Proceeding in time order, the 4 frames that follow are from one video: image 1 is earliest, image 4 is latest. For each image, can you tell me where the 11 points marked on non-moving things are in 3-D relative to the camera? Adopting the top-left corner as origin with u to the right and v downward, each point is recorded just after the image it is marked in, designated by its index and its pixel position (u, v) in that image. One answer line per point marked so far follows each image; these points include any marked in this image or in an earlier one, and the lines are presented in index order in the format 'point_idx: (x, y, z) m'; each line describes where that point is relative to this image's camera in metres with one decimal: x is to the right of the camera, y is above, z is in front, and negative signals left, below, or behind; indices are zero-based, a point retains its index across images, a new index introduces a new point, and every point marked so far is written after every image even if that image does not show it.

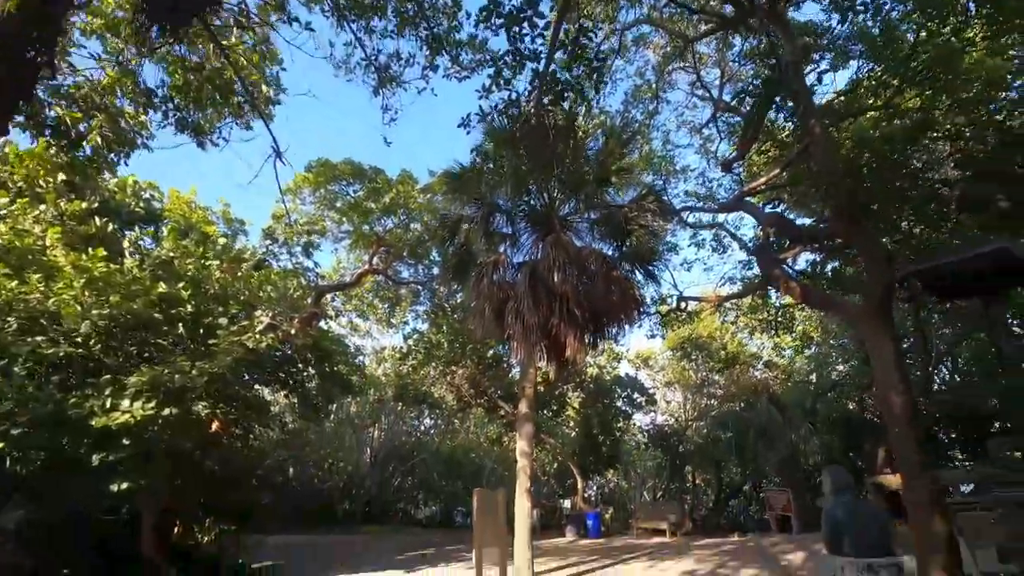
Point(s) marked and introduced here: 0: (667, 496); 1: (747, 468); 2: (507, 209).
0: (+5.7, -7.6, +19.5) m
1: (+7.4, -5.7, +16.9) m
2: (-0.1, +1.7, +11.1) m
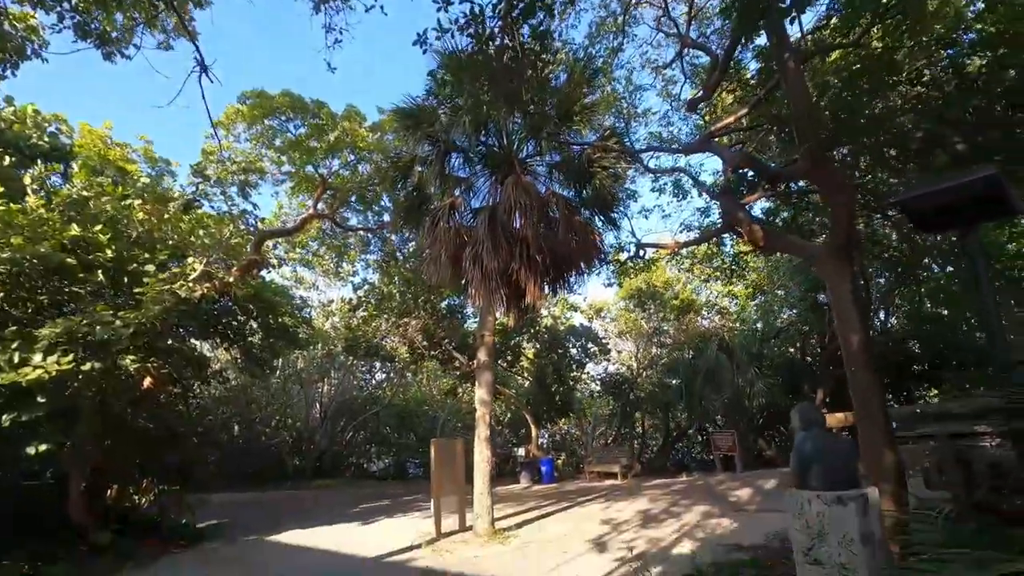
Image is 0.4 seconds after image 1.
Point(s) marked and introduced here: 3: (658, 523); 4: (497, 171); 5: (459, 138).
0: (+4.0, -5.8, +20.1) m
1: (+6.0, -4.1, +17.5) m
2: (-0.9, +2.7, +10.4) m
3: (+2.6, -4.3, +9.6) m
4: (-0.3, +2.3, +10.4) m
5: (-1.0, +2.9, +10.3) m
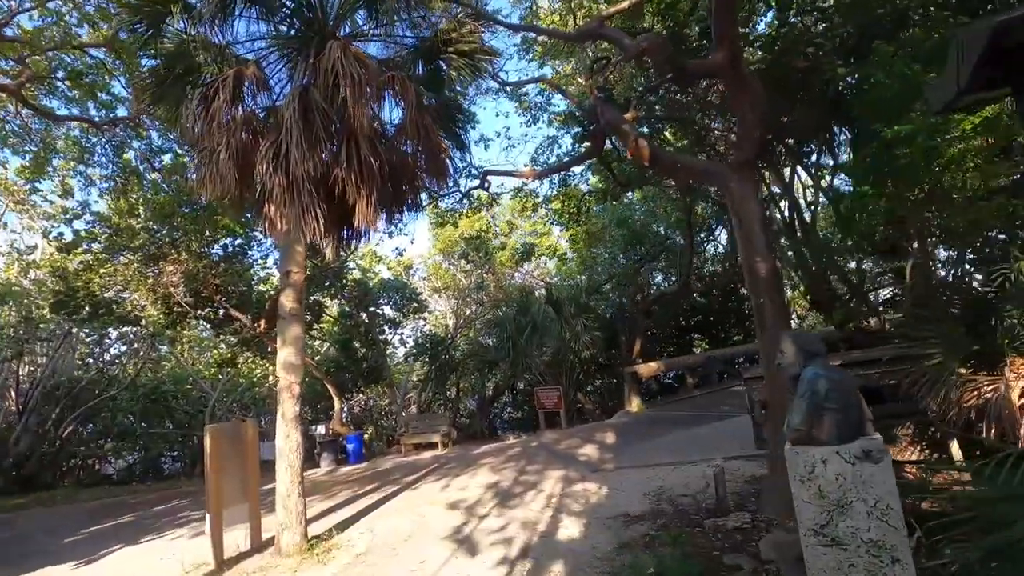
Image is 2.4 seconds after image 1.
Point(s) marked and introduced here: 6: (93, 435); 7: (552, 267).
0: (-2.7, -4.1, +18.3) m
1: (+0.2, -2.6, +16.6) m
2: (-3.3, +3.9, +7.0) m
3: (+0.1, -3.2, +8.0) m
4: (-2.7, +3.4, +7.3) m
5: (-3.4, +4.0, +6.8) m
6: (-12.5, -4.4, +15.8) m
7: (+1.4, +0.7, +19.3) m
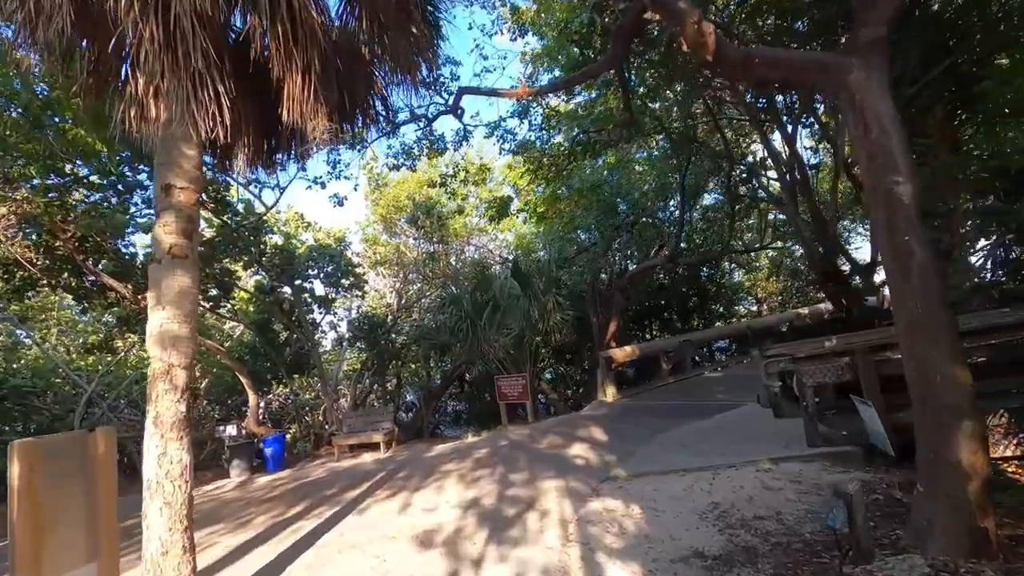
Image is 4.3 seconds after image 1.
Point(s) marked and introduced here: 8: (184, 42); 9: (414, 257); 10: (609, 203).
0: (-4.1, -3.3, +15.5) m
1: (-1.0, -1.8, +14.2) m
2: (-3.1, +4.5, +4.2) m
3: (0.0, -2.6, +5.7) m
4: (-2.6, +4.1, +4.5) m
5: (-3.1, +4.6, +4.0) m
6: (-13.4, -3.5, +11.8) m
7: (-0.1, +1.5, +17.1) m
8: (-2.6, +1.9, +4.1) m
9: (-3.0, +1.0, +16.0) m
10: (+2.6, +2.4, +14.7) m
